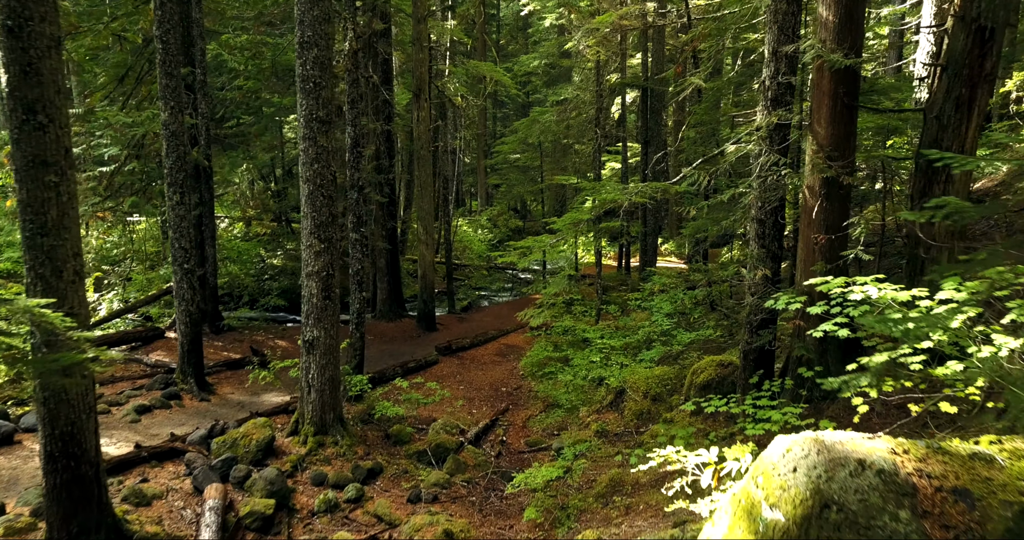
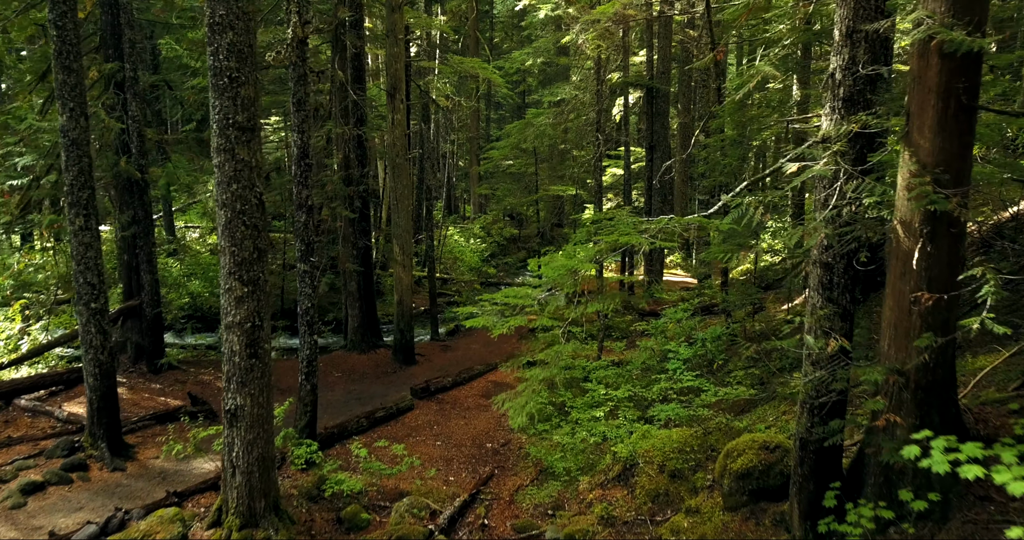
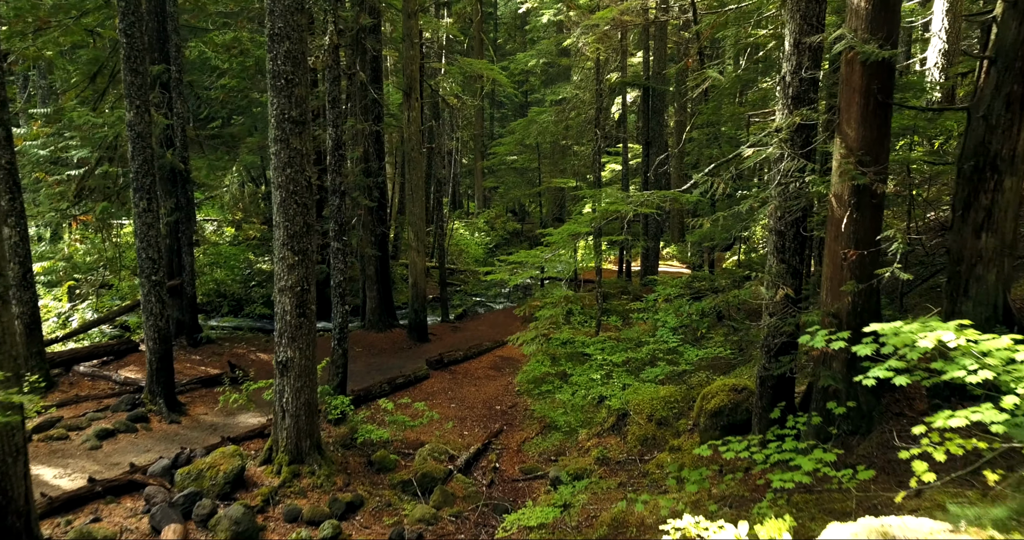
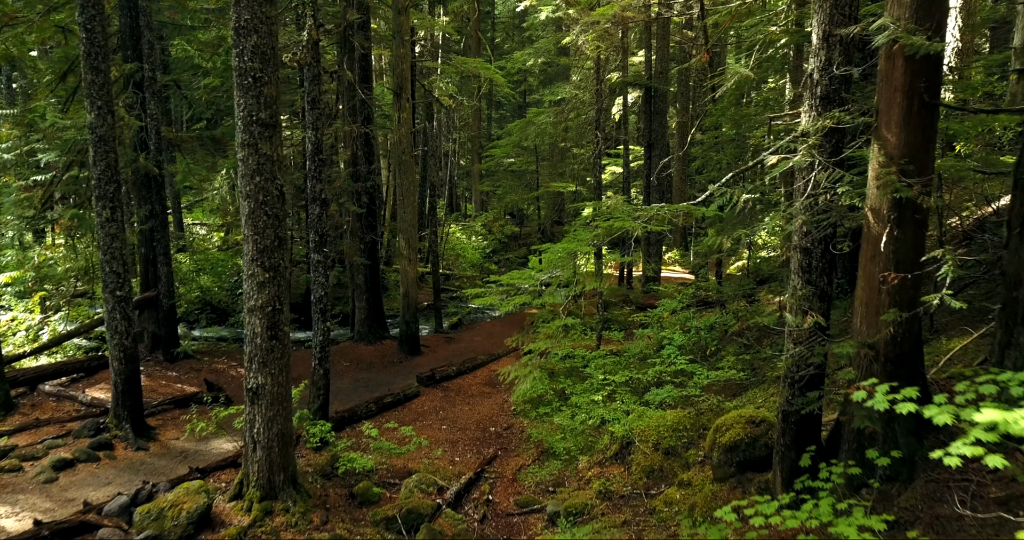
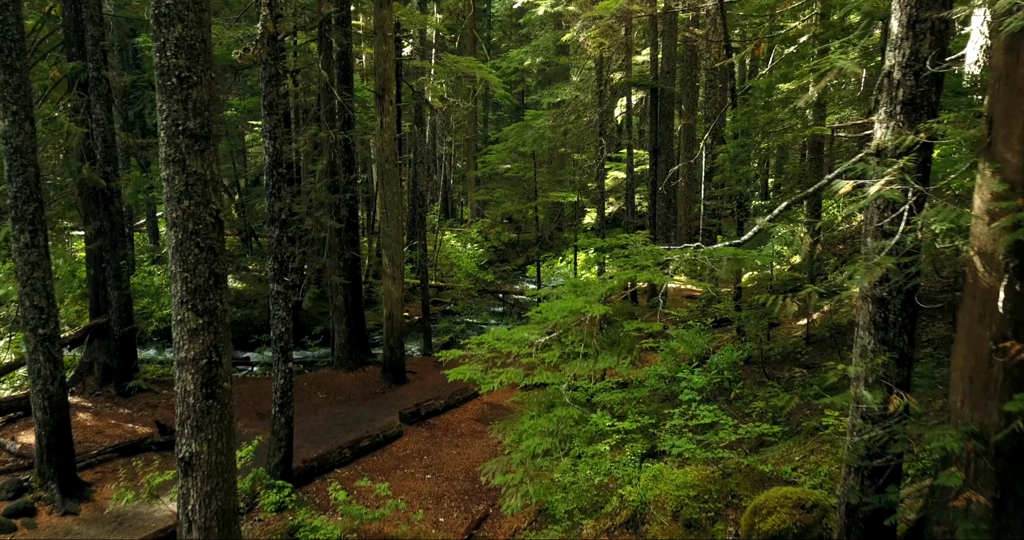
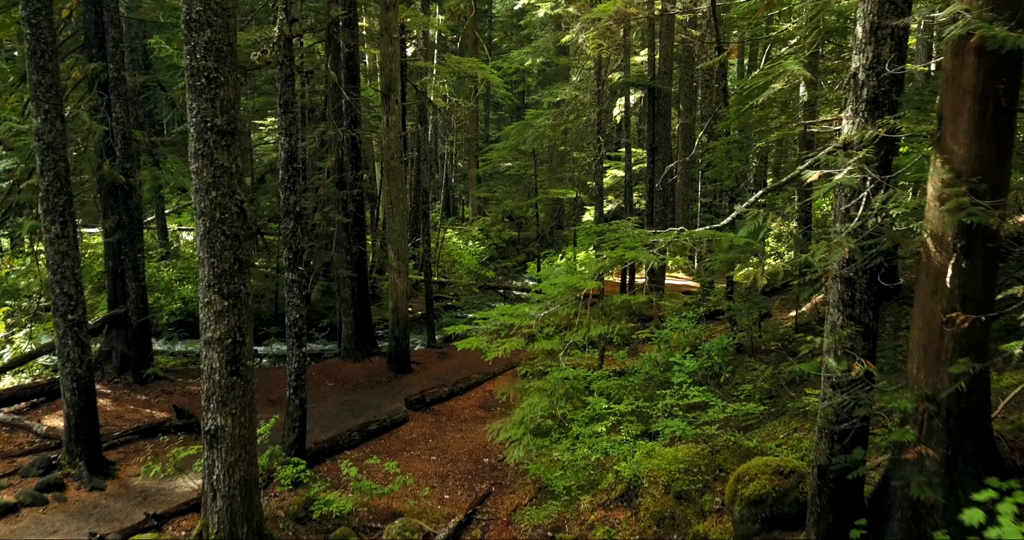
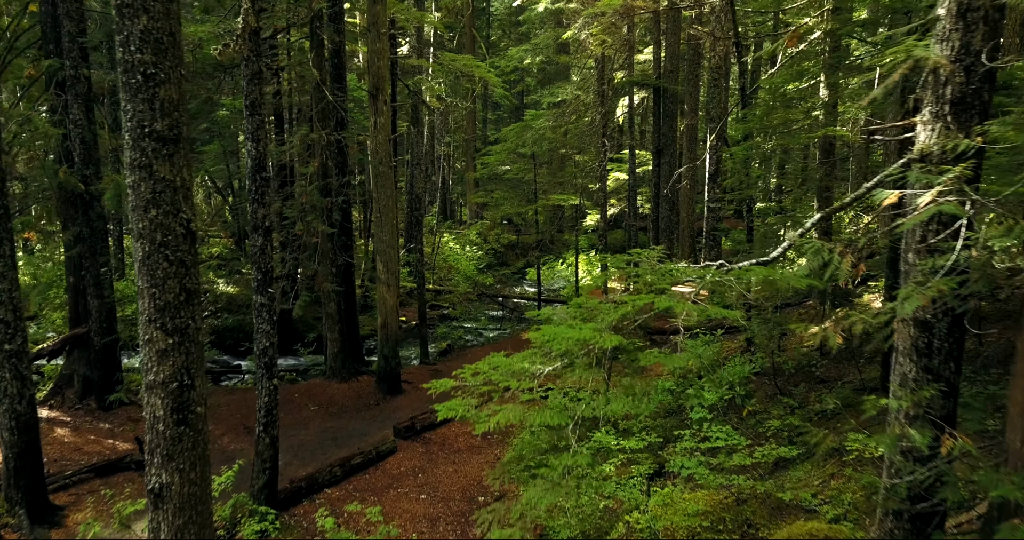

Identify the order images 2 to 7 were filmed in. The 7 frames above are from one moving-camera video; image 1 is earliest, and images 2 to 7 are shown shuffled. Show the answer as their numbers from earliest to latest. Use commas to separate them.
3, 4, 2, 6, 5, 7
